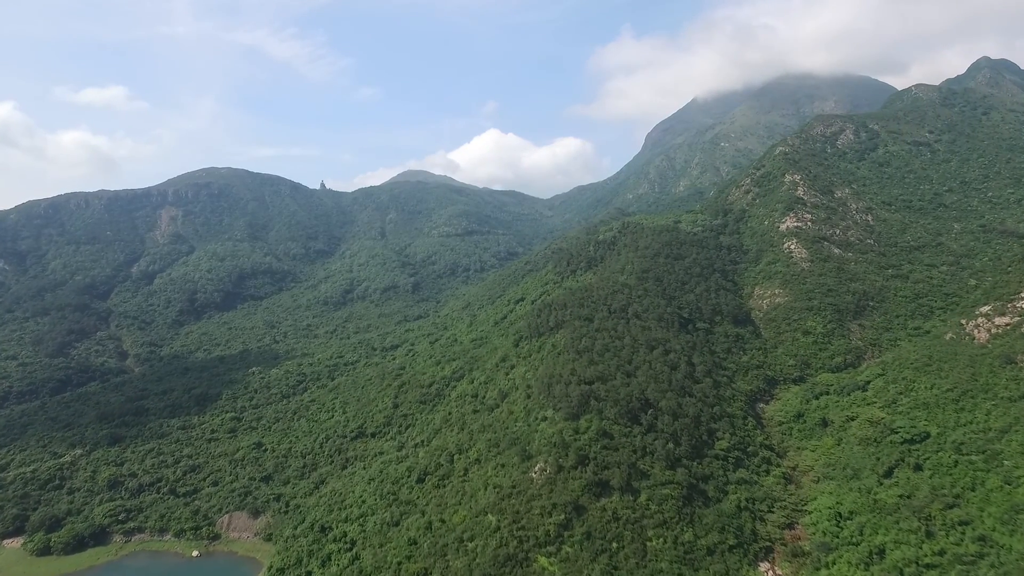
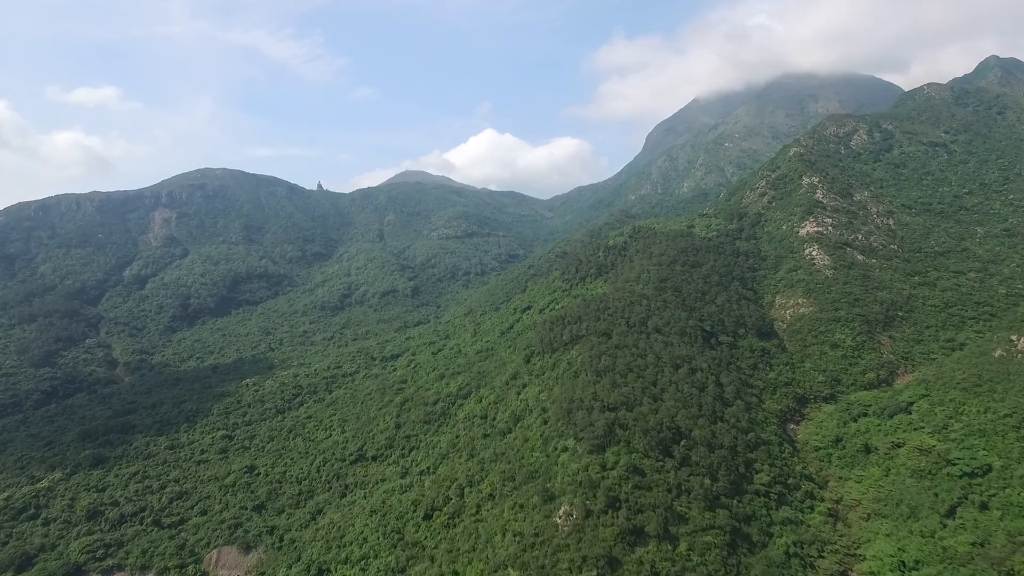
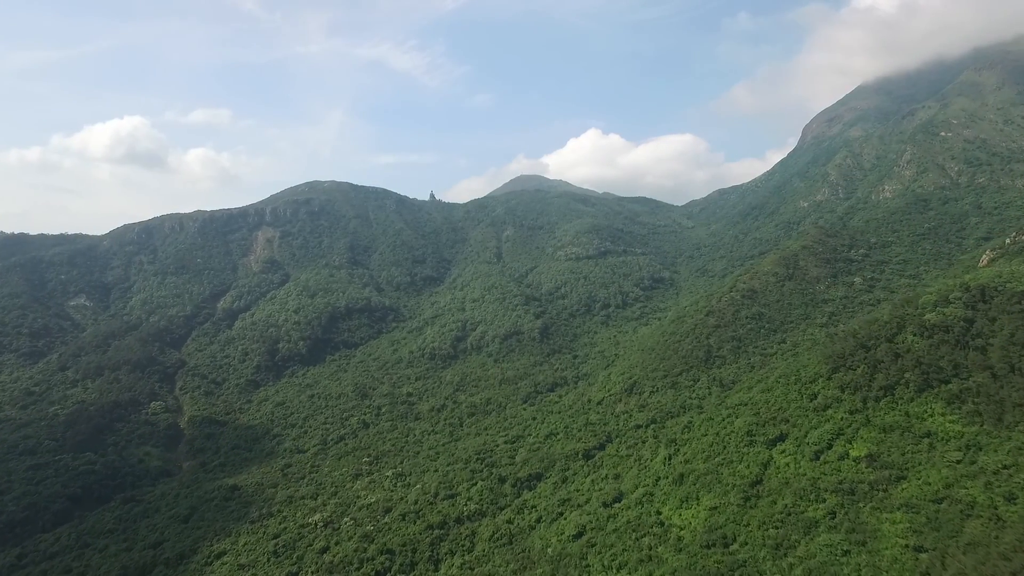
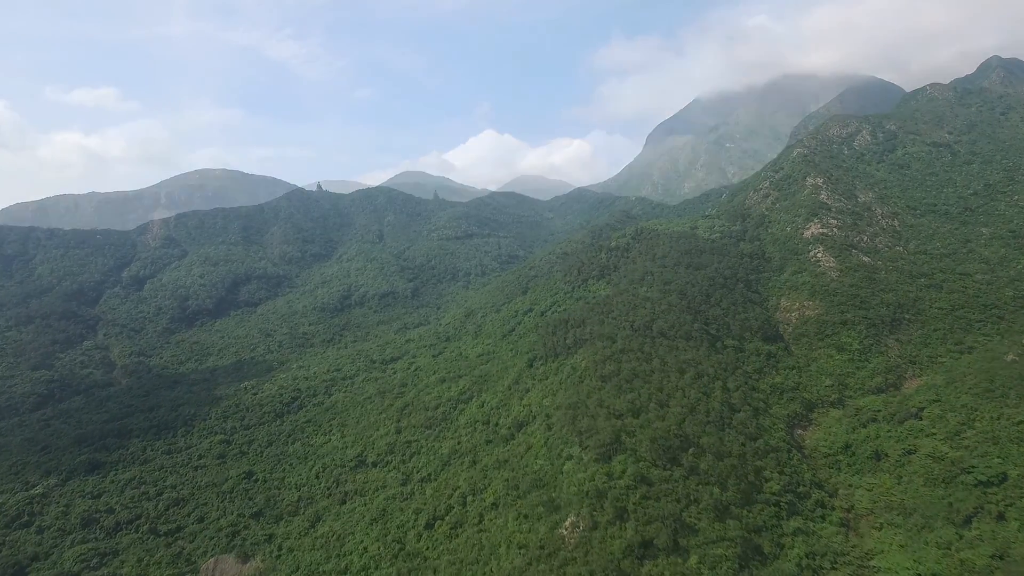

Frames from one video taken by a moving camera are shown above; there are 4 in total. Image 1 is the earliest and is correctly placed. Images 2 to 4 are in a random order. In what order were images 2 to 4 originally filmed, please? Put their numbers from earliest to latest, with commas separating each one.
2, 4, 3
